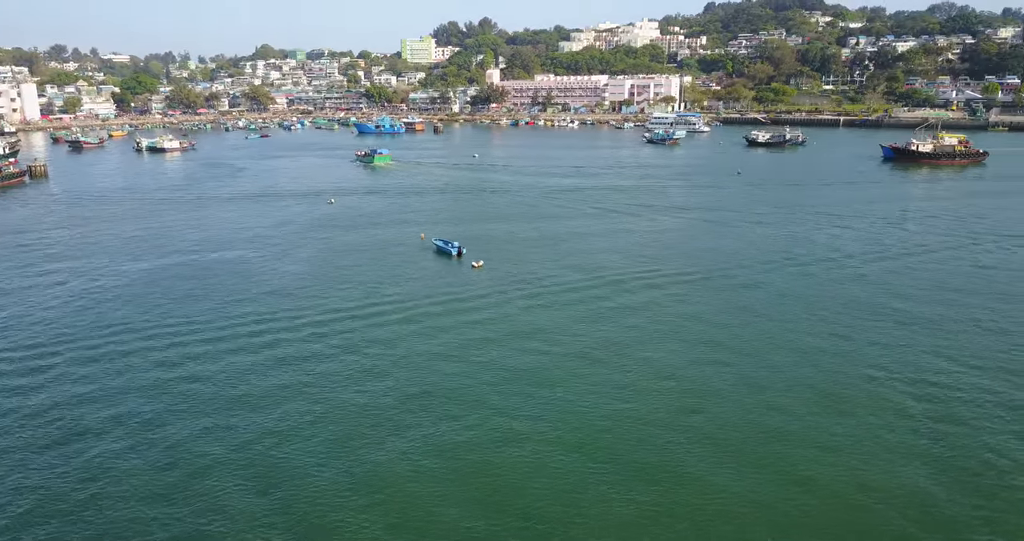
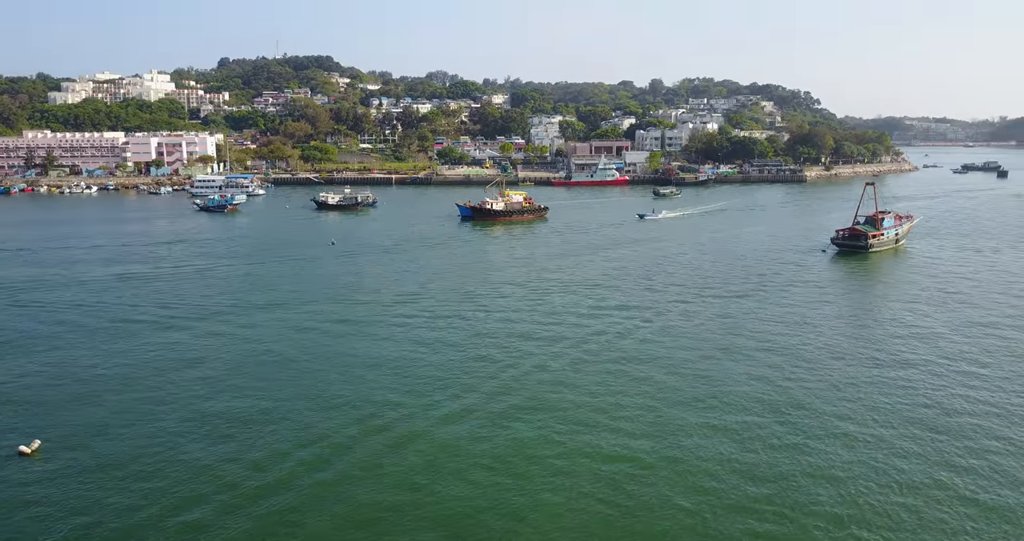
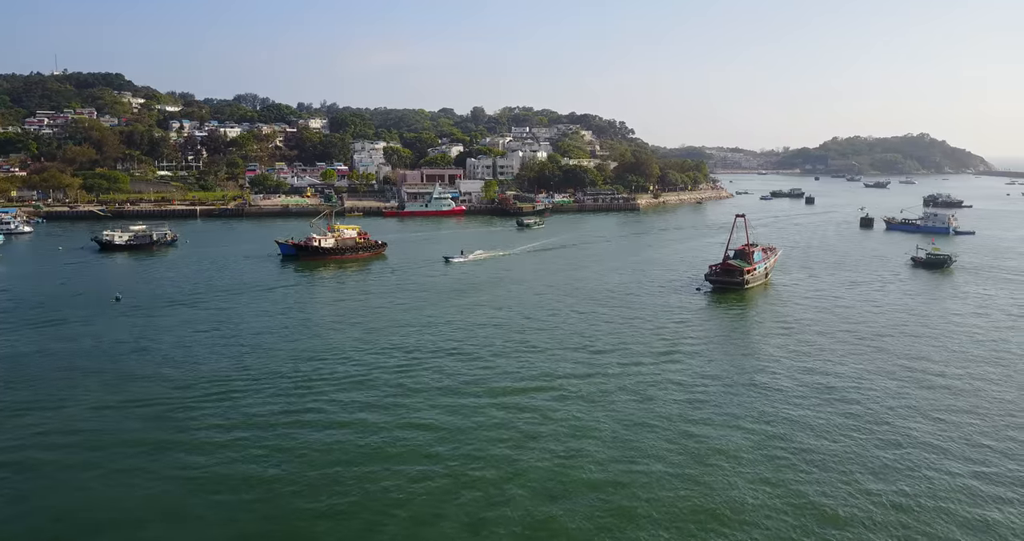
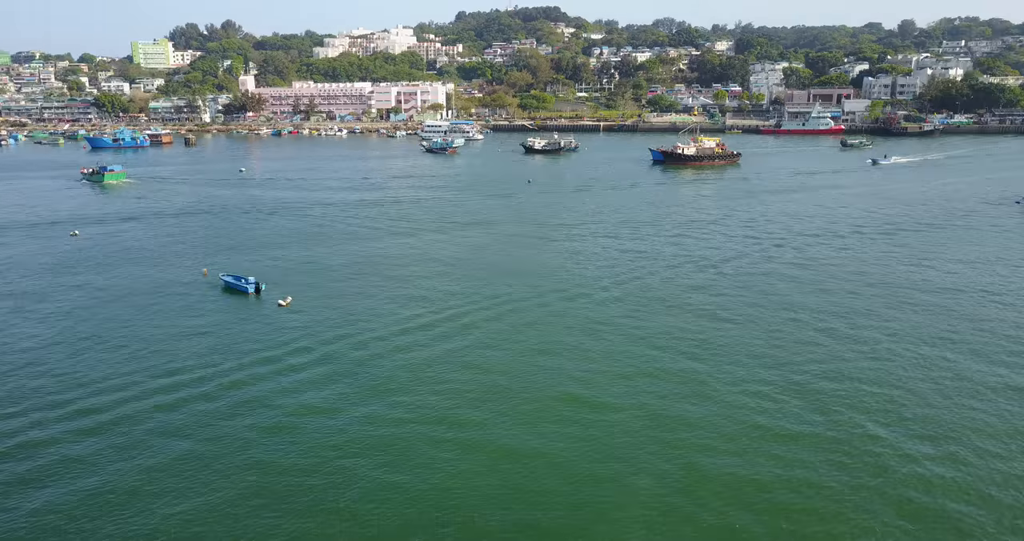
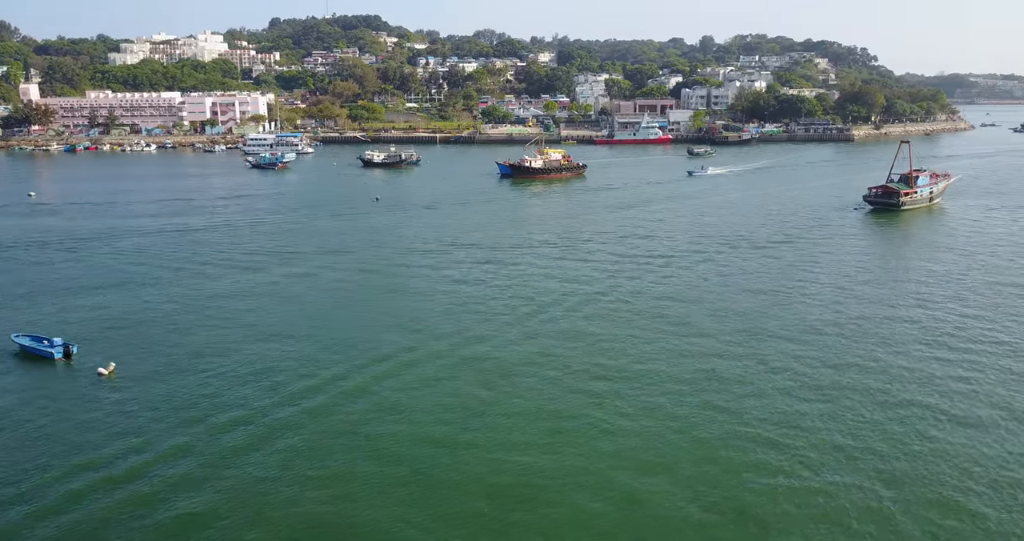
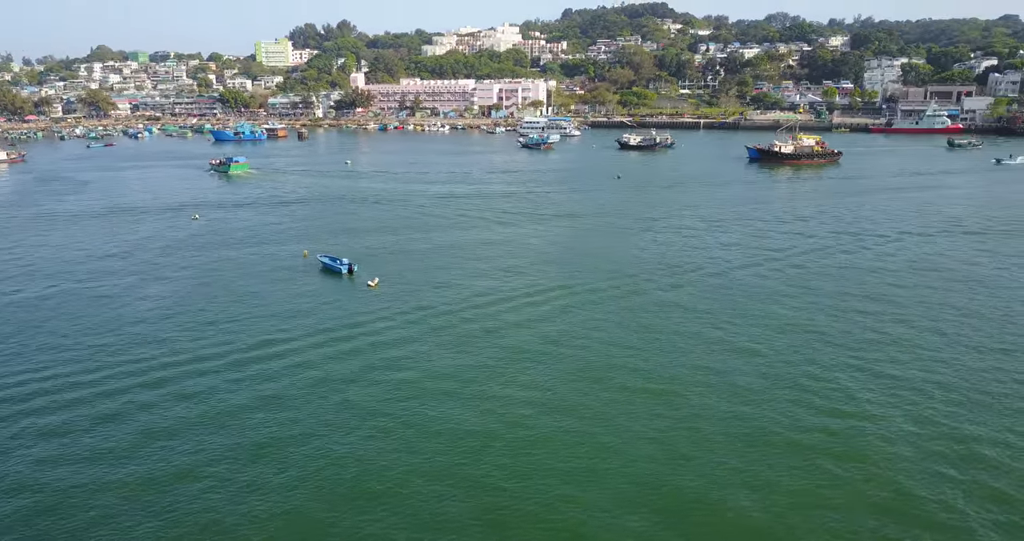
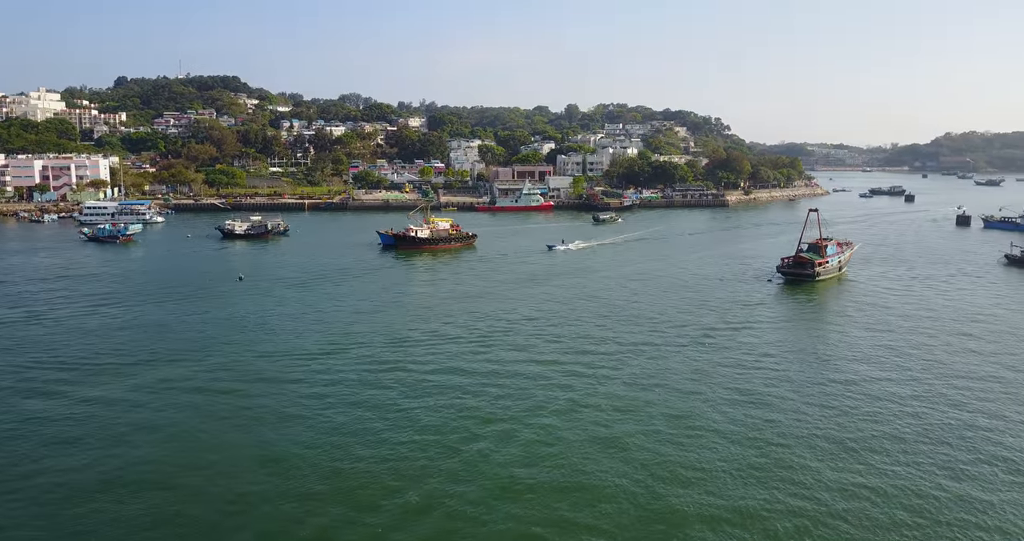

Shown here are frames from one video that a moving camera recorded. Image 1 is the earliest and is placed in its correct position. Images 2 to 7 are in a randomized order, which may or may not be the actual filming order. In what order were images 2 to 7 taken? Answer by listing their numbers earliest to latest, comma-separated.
6, 4, 5, 2, 7, 3
